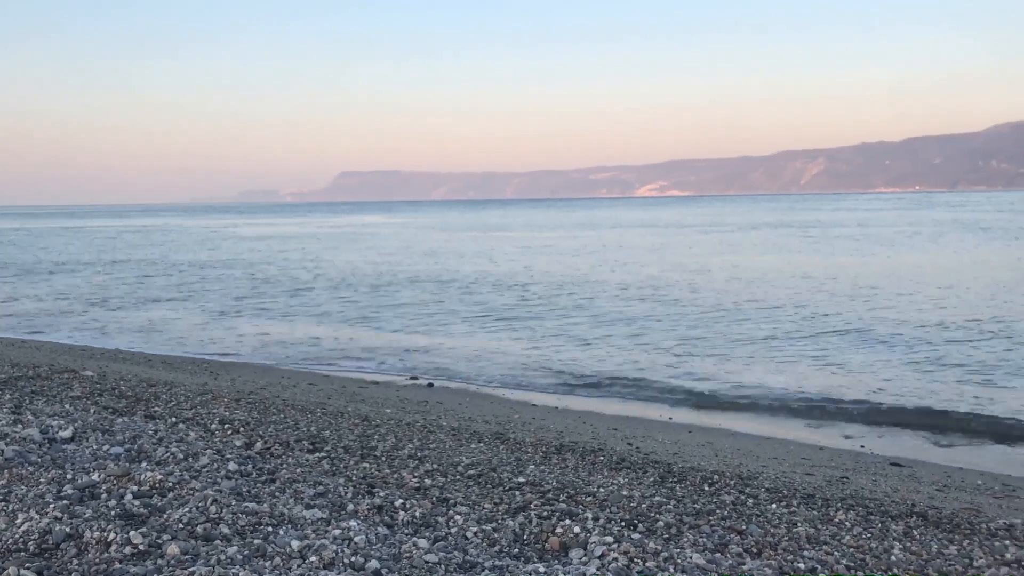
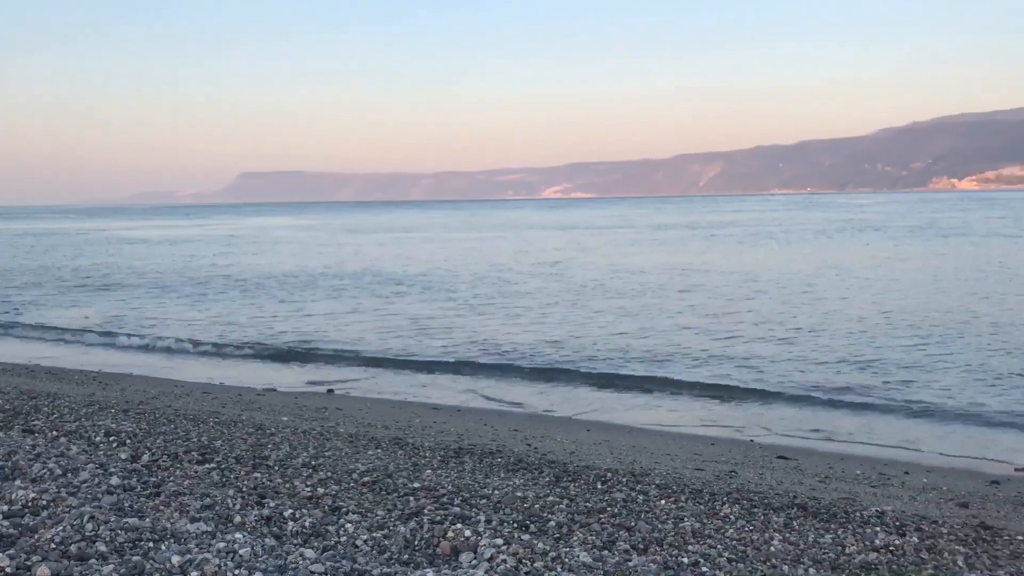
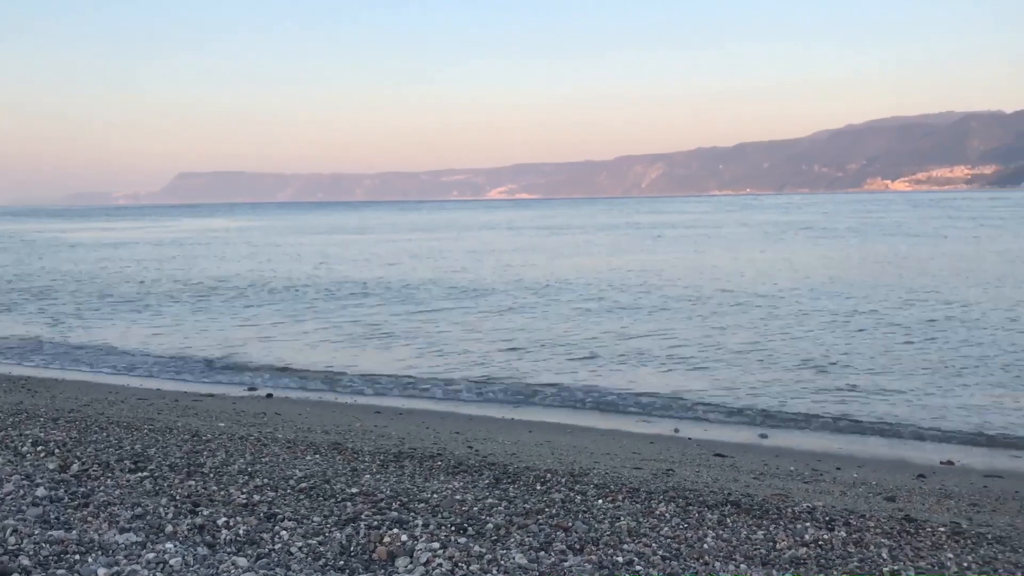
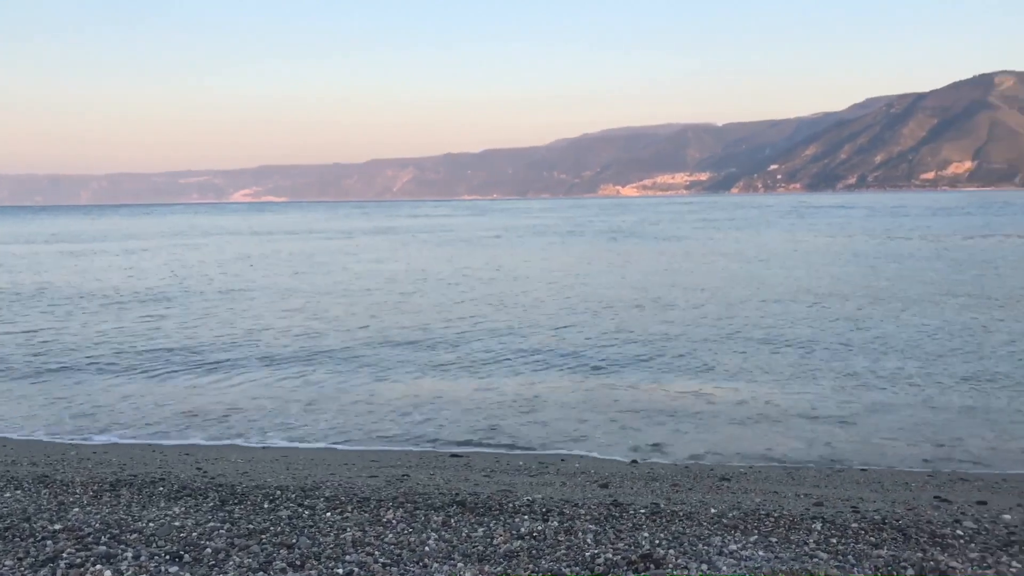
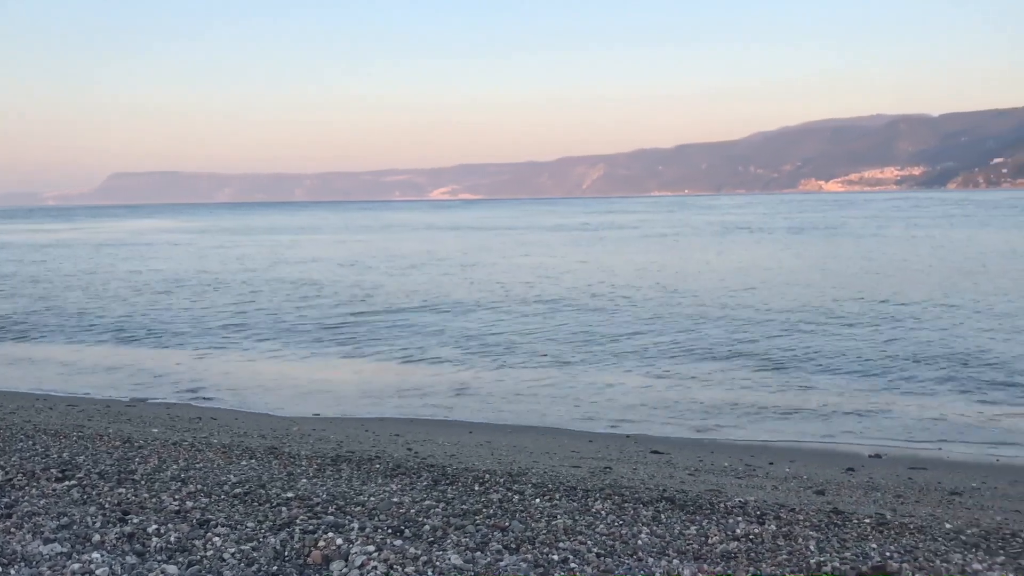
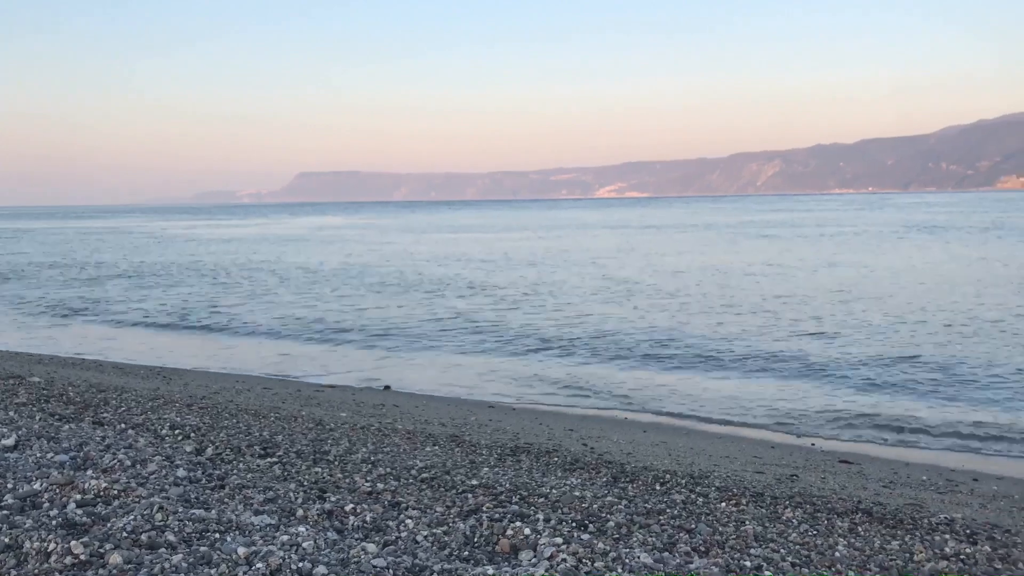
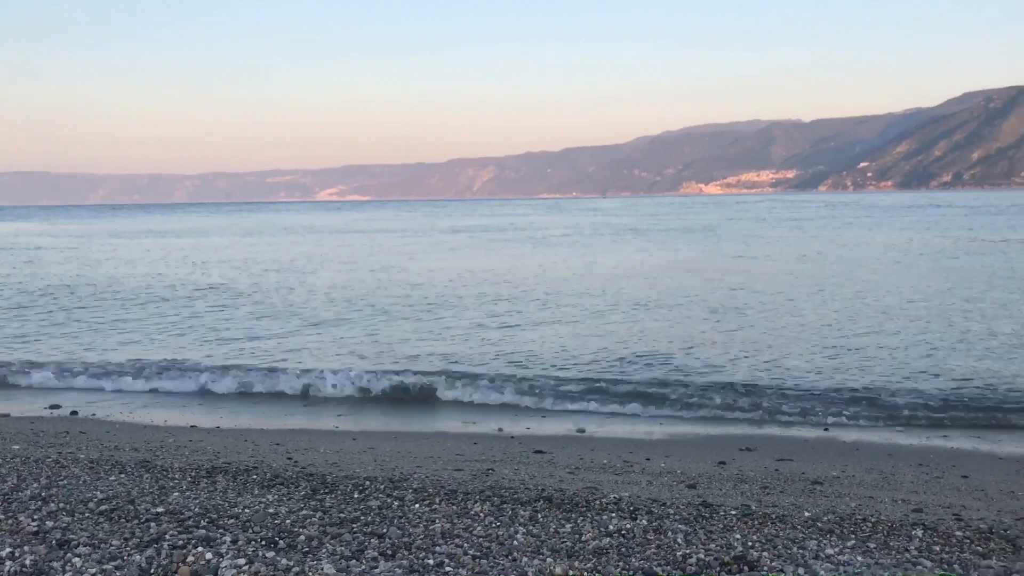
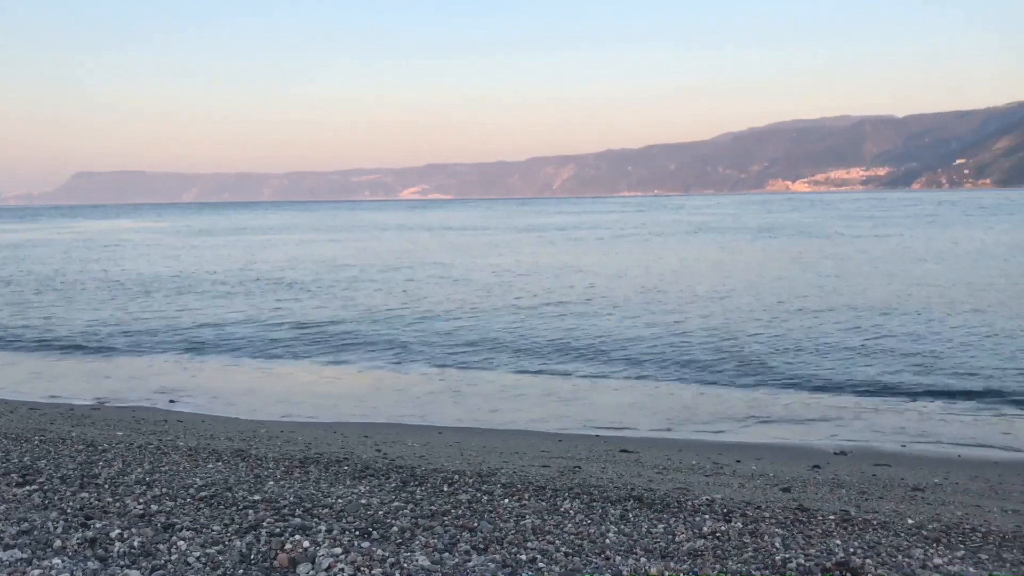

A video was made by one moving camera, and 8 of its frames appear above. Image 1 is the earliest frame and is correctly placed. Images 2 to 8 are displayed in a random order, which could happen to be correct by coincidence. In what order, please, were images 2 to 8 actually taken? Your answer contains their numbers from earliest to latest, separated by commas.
6, 2, 3, 5, 8, 7, 4
